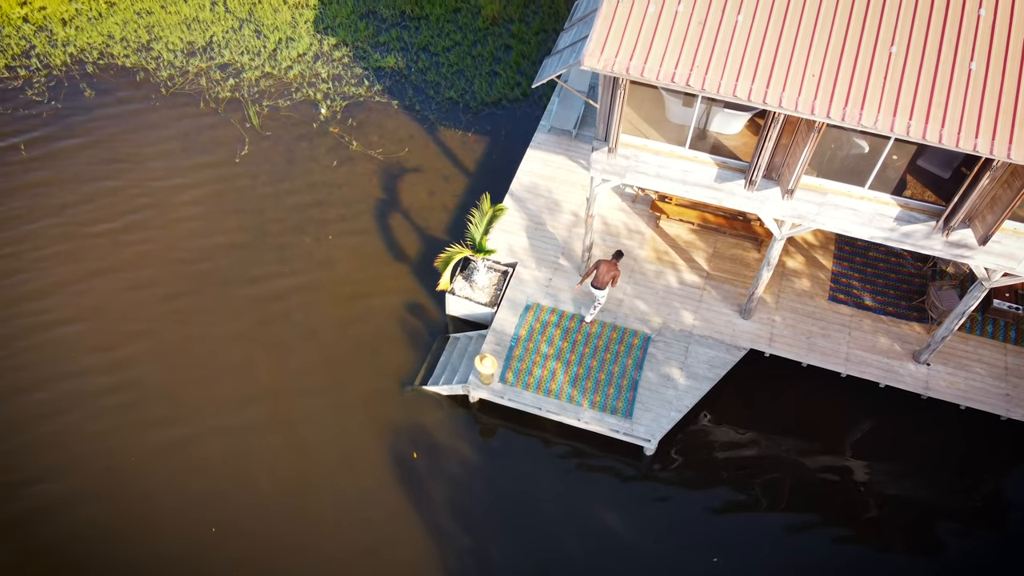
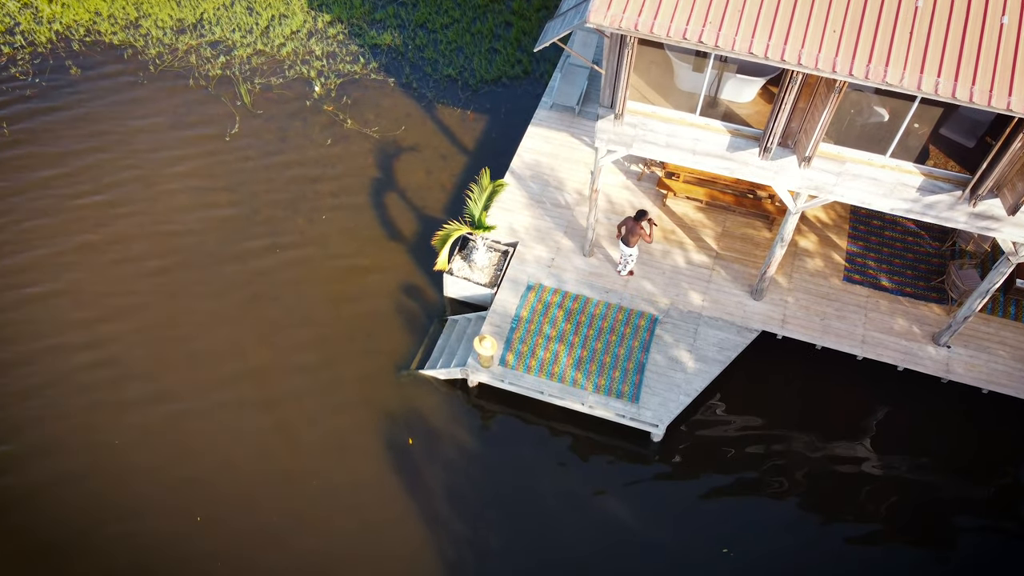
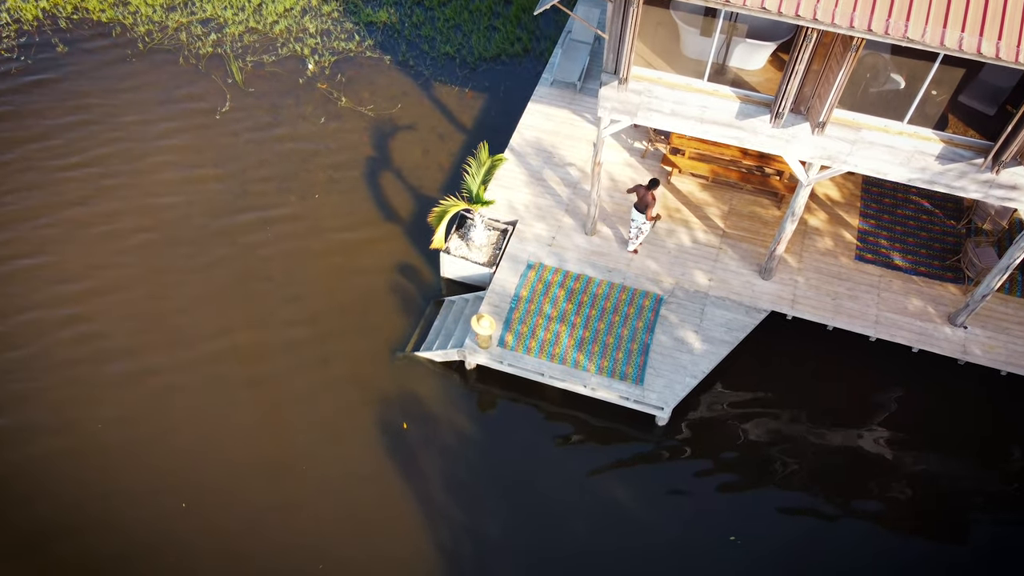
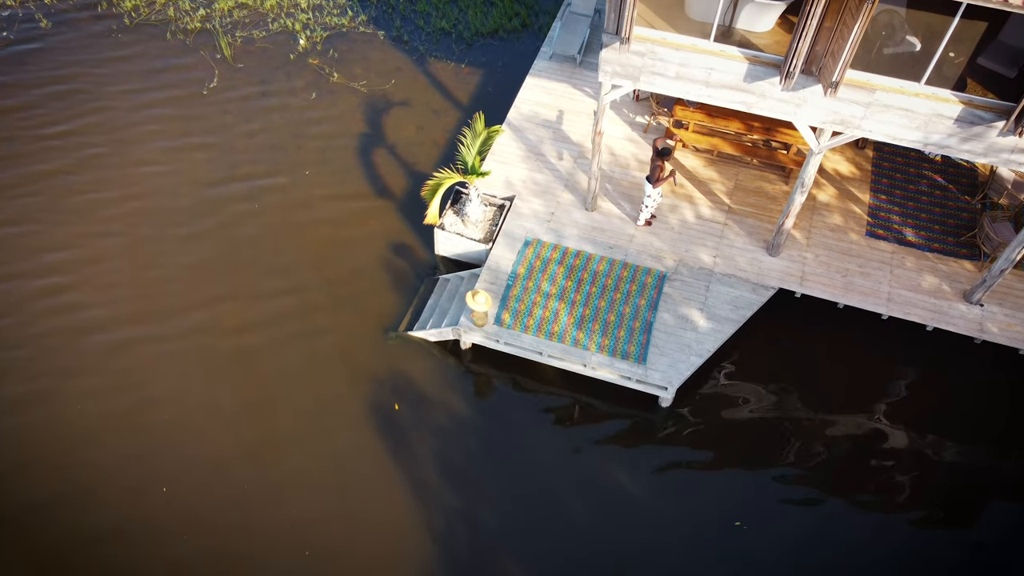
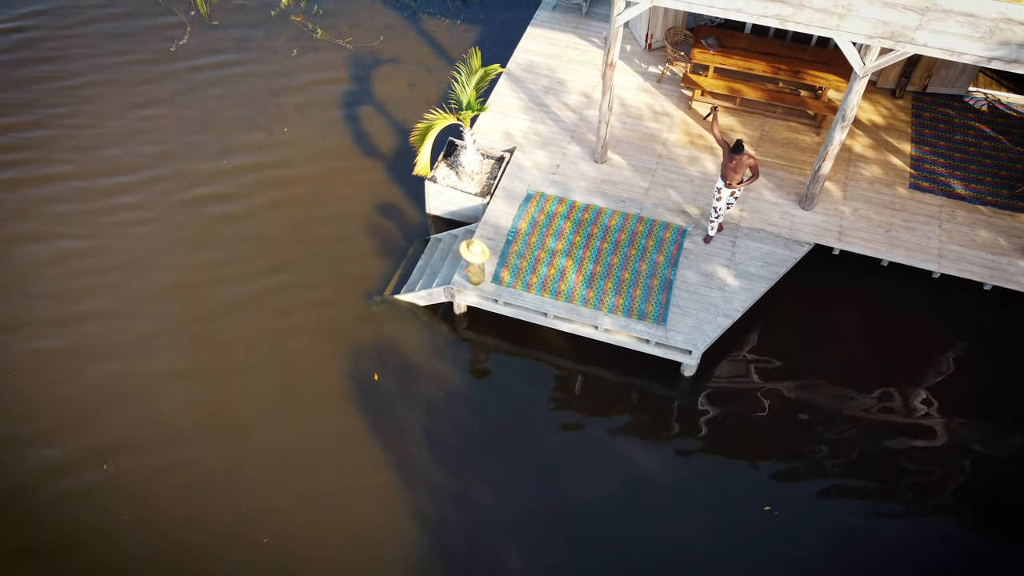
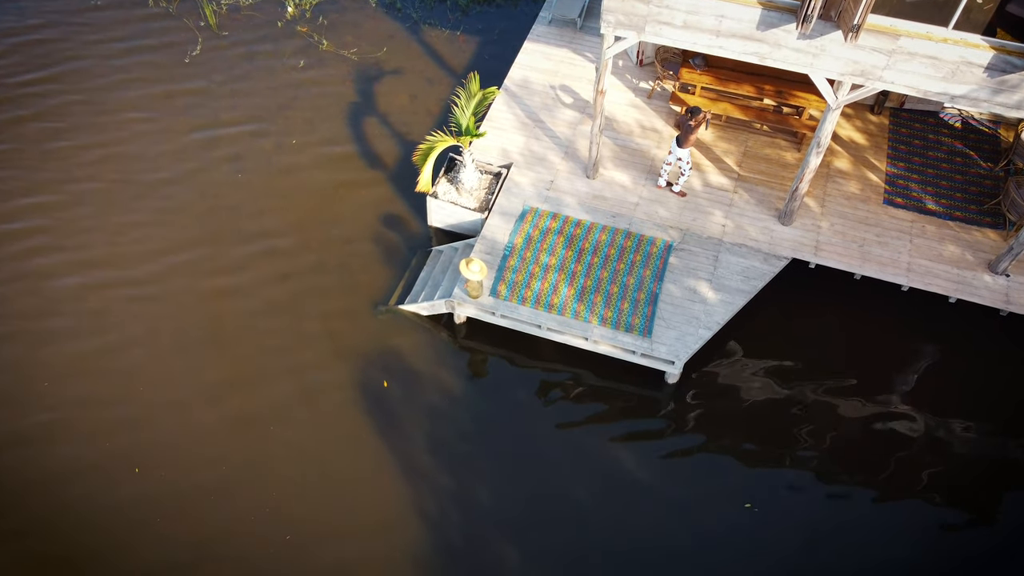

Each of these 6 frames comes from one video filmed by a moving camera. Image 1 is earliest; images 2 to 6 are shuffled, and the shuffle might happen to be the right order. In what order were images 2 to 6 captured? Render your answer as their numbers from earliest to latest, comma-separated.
2, 3, 4, 6, 5
